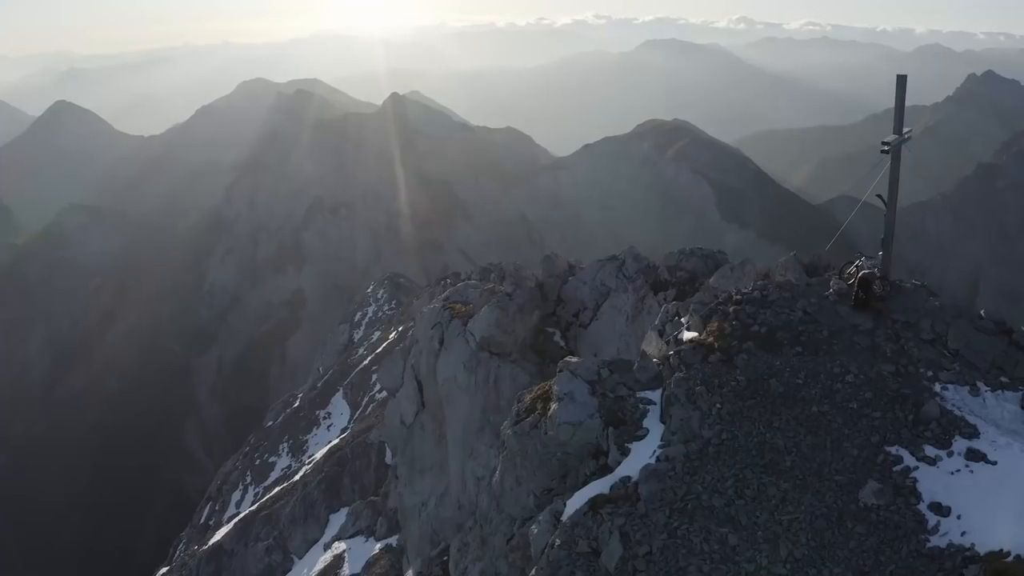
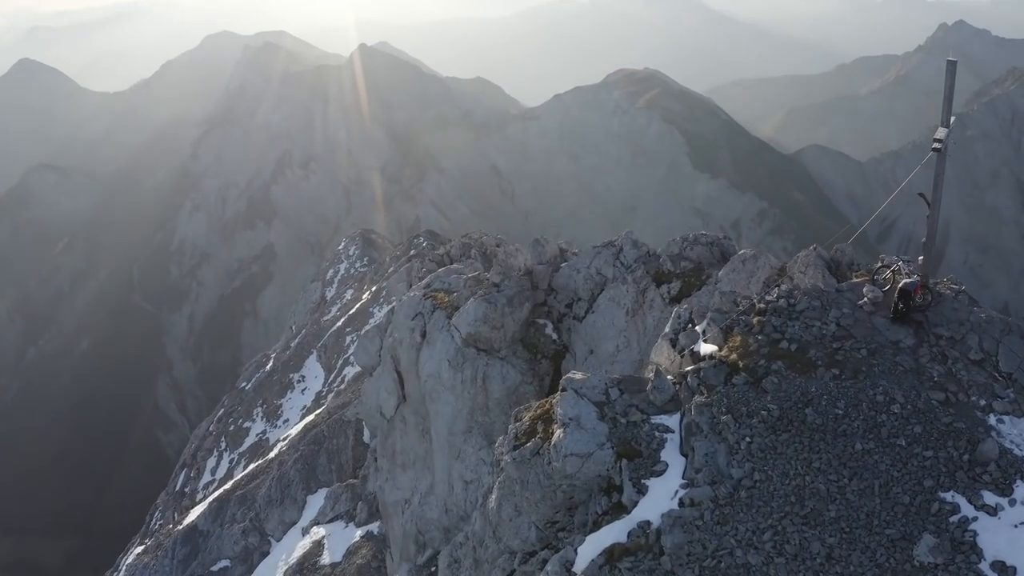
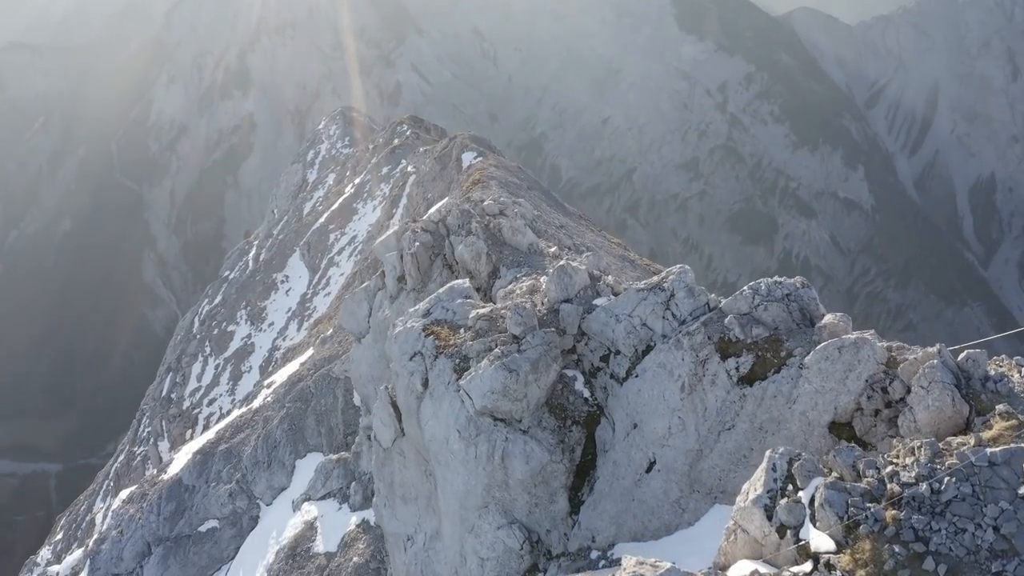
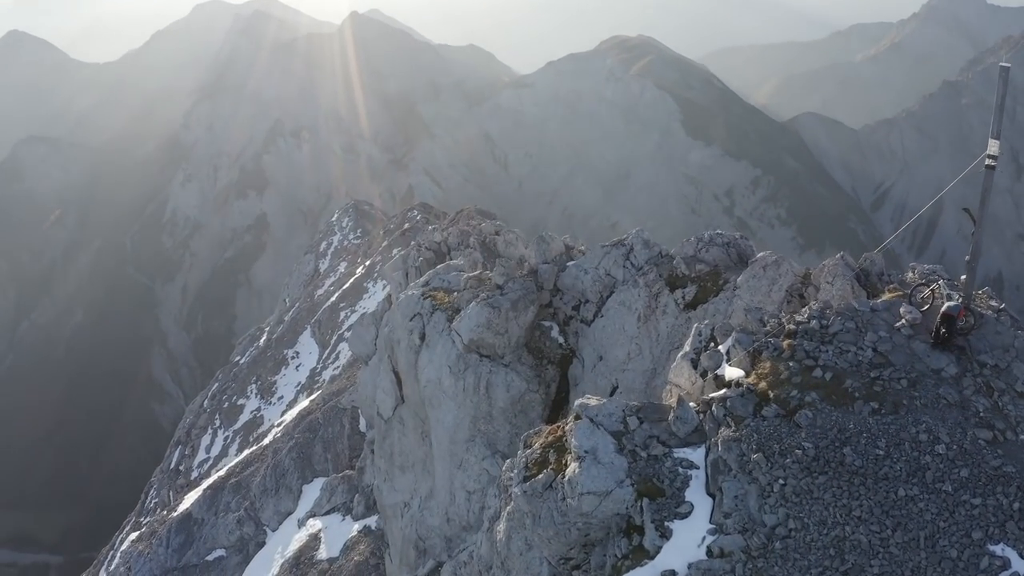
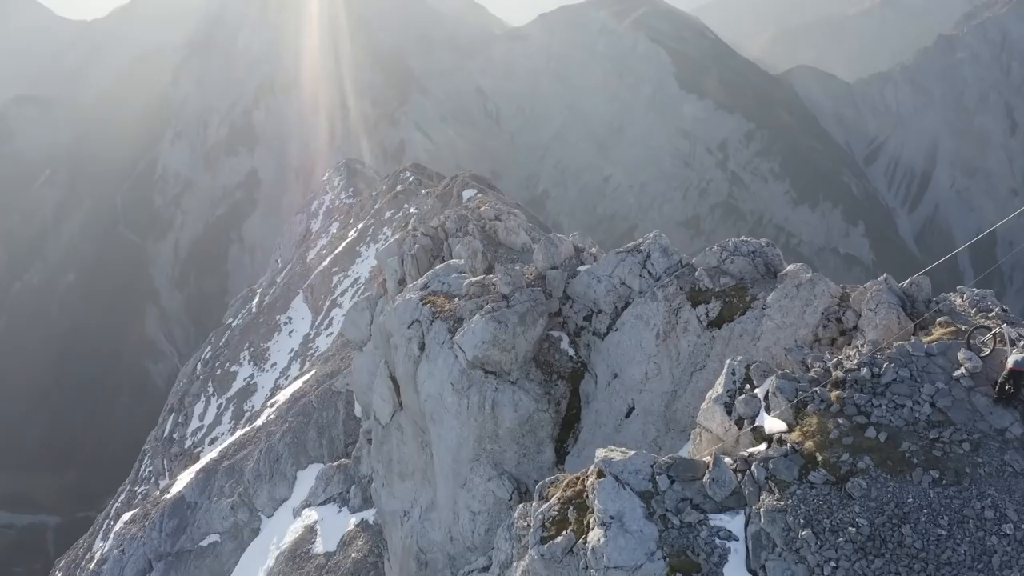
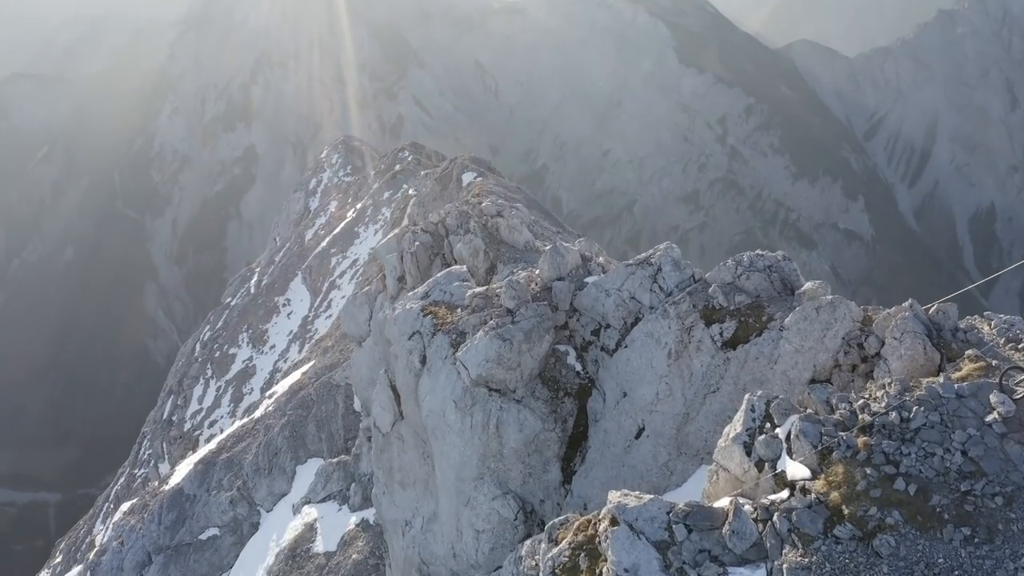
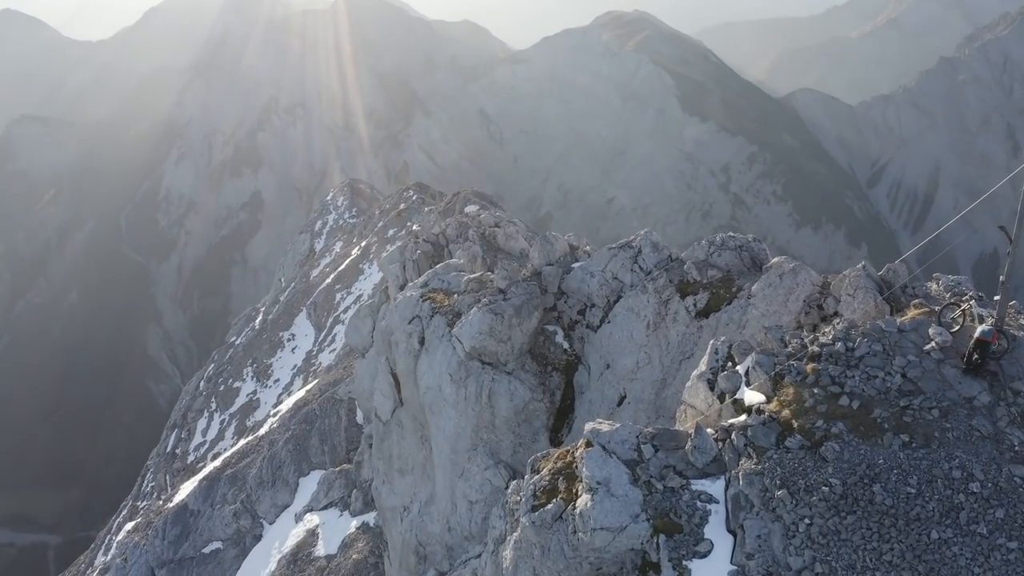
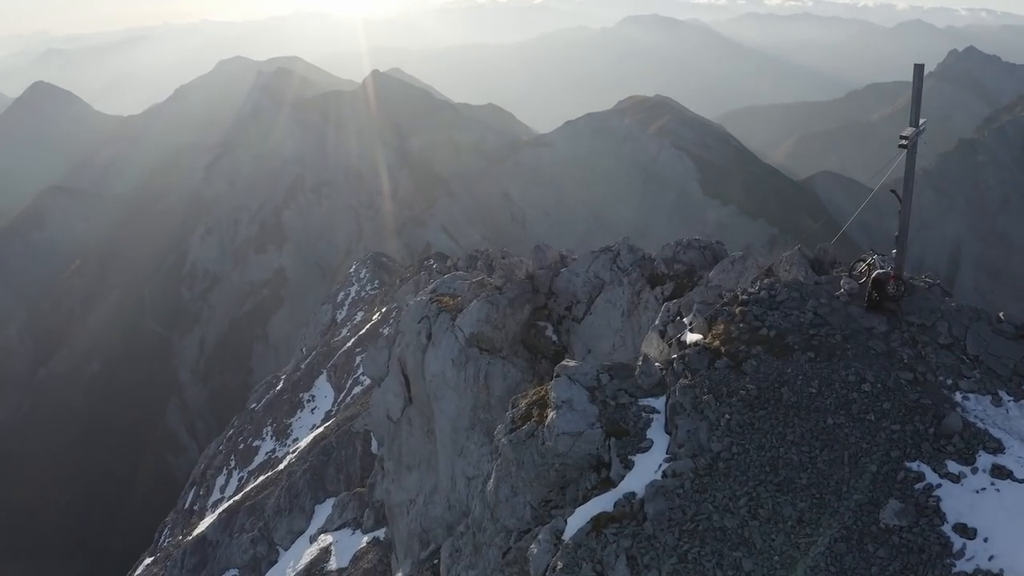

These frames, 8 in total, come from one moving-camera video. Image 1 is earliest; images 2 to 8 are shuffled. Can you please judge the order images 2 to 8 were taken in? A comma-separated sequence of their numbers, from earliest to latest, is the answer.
8, 2, 4, 7, 5, 6, 3
